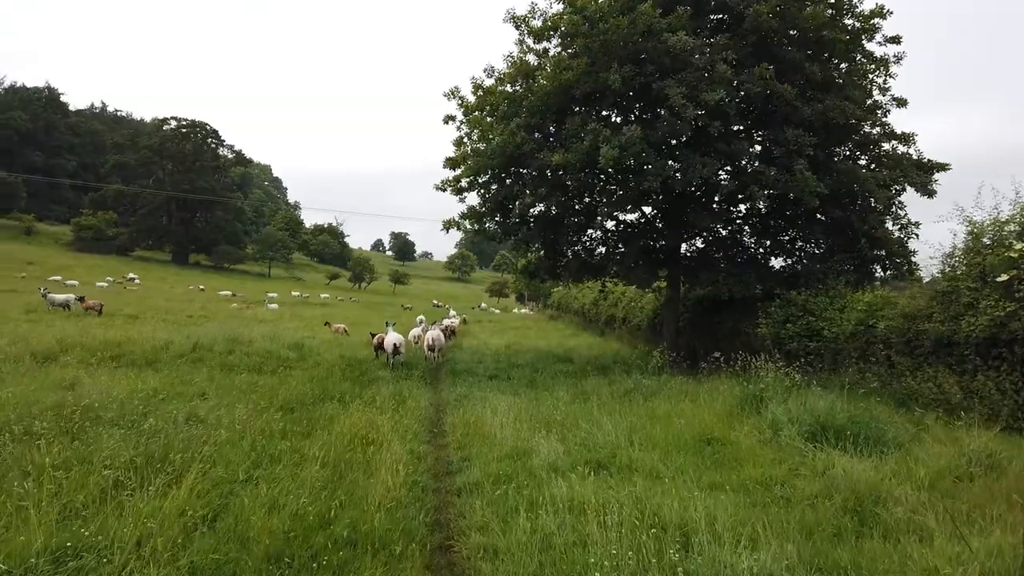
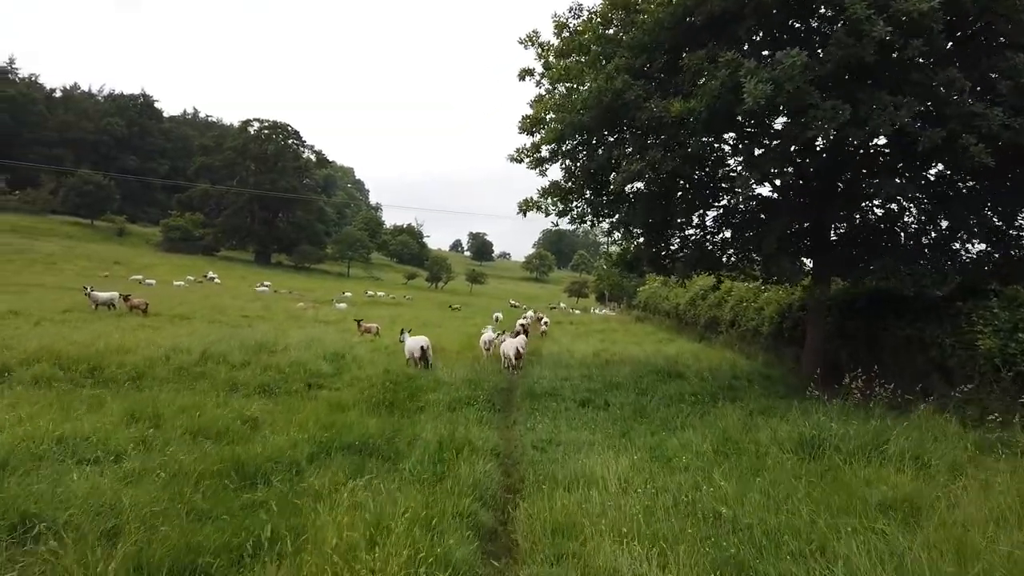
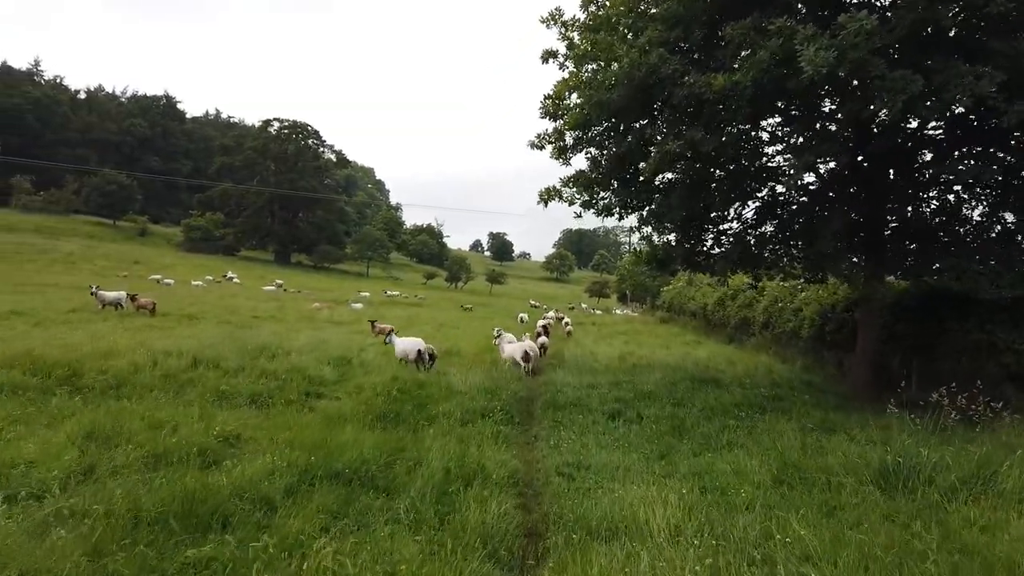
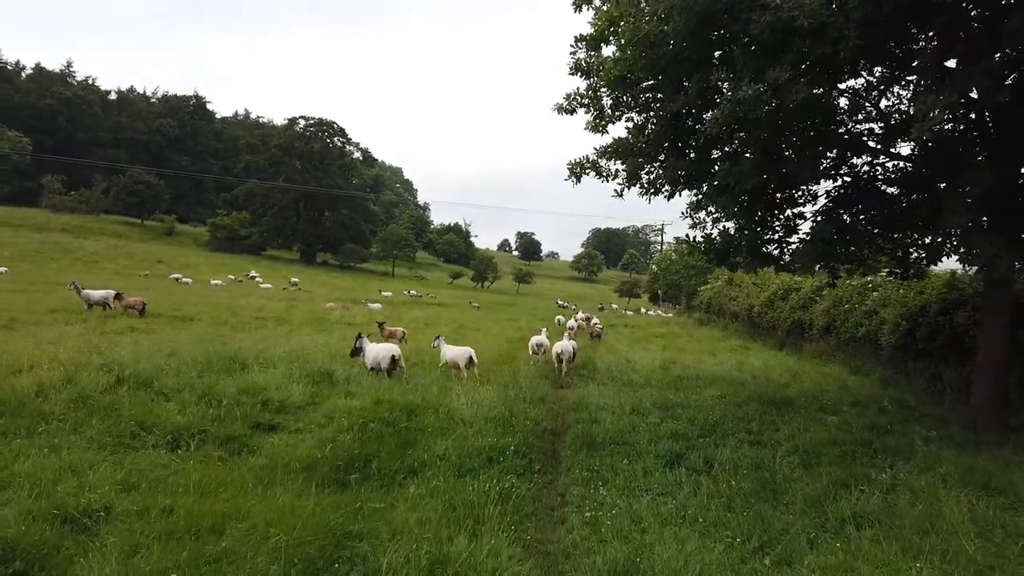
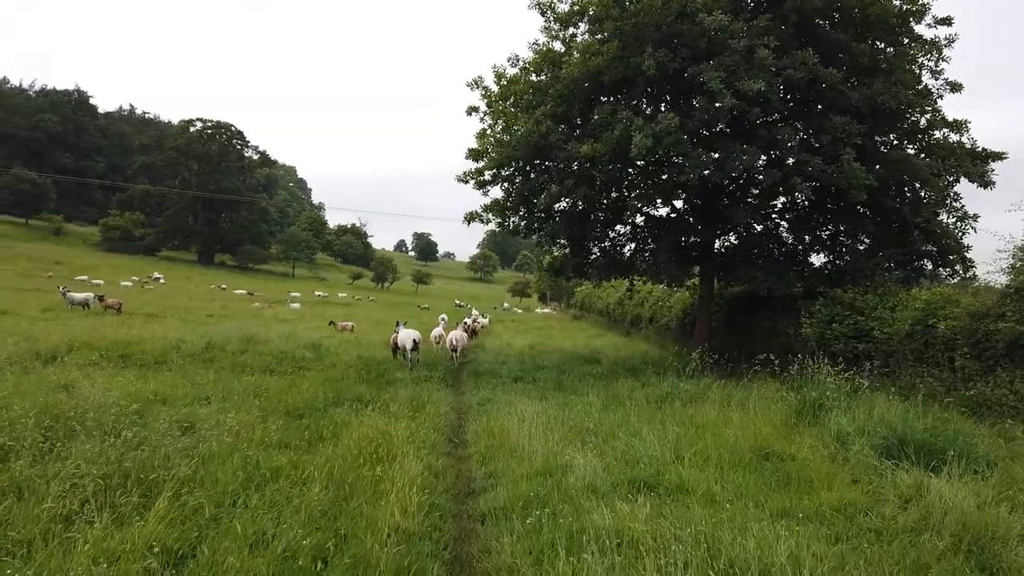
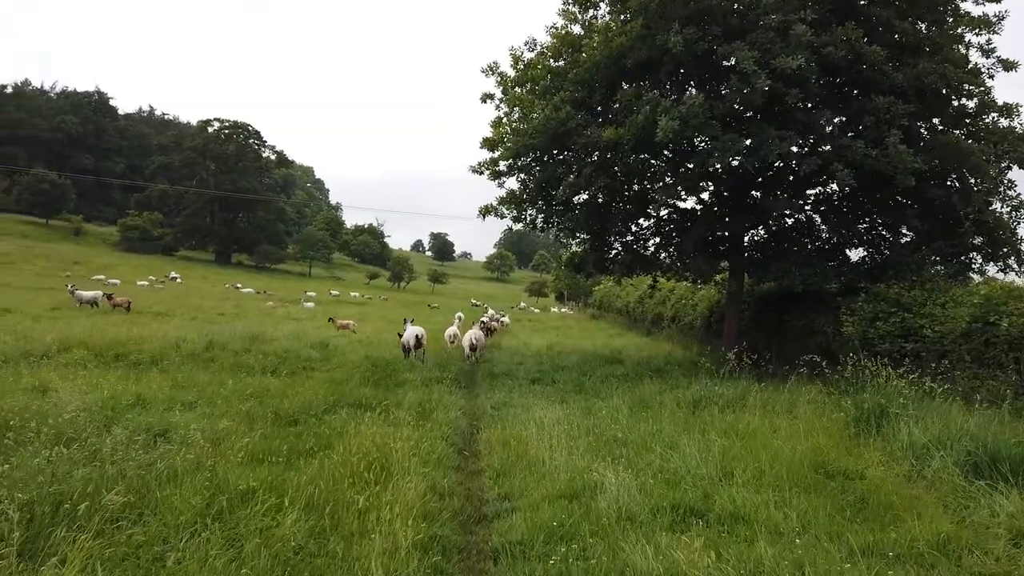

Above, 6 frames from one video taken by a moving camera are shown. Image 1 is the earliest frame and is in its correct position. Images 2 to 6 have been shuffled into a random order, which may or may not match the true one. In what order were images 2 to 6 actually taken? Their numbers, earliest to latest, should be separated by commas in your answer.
5, 6, 2, 3, 4
